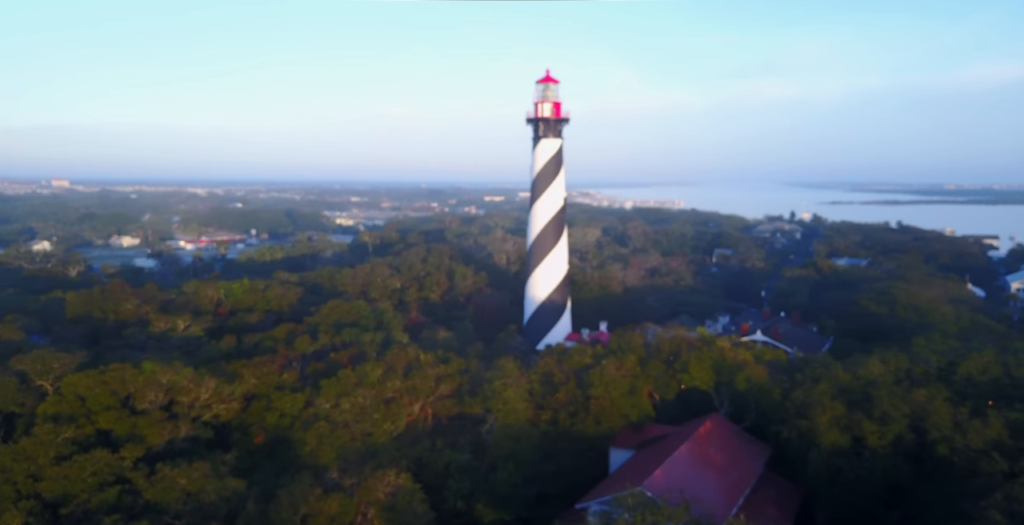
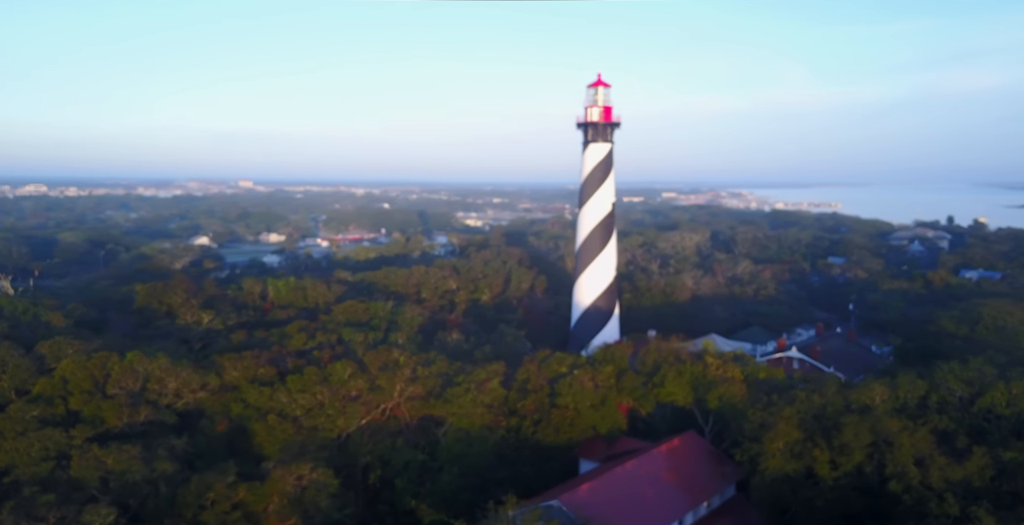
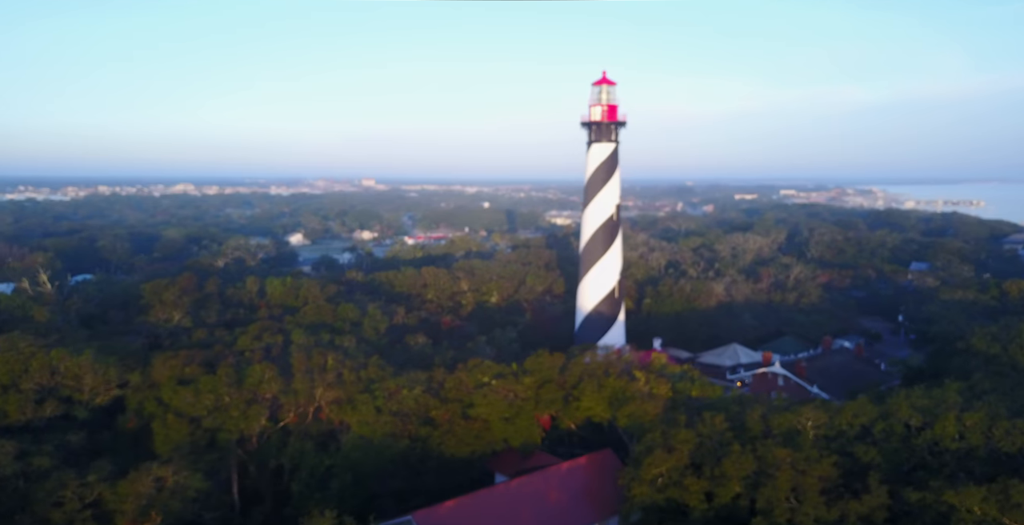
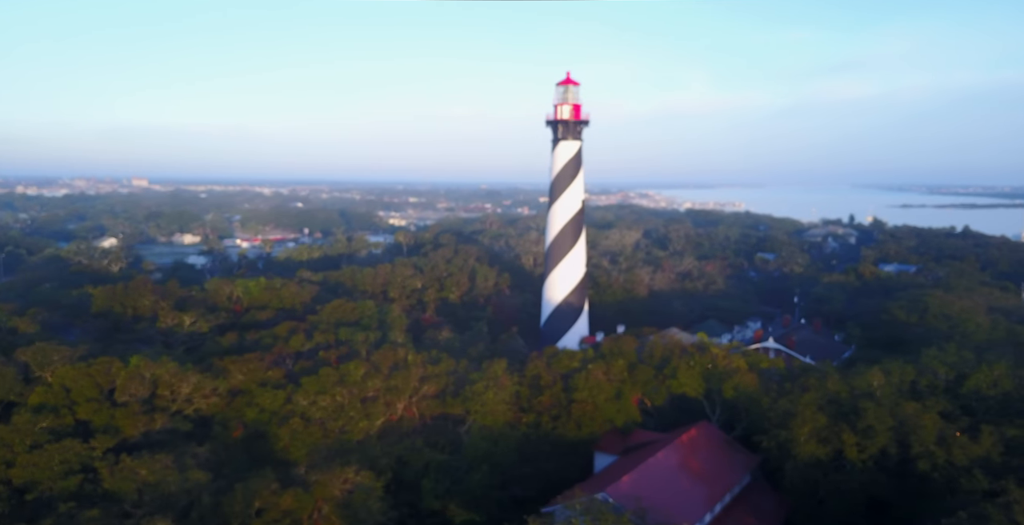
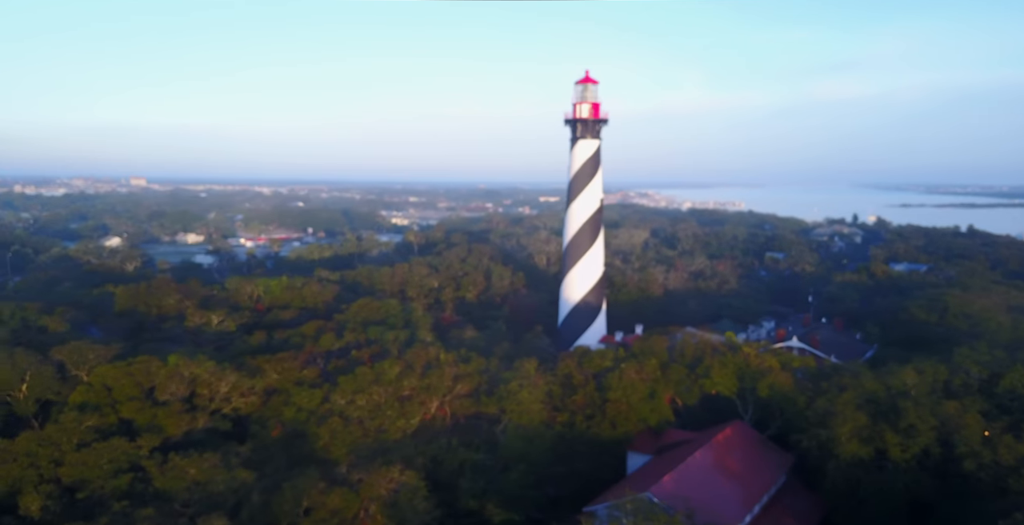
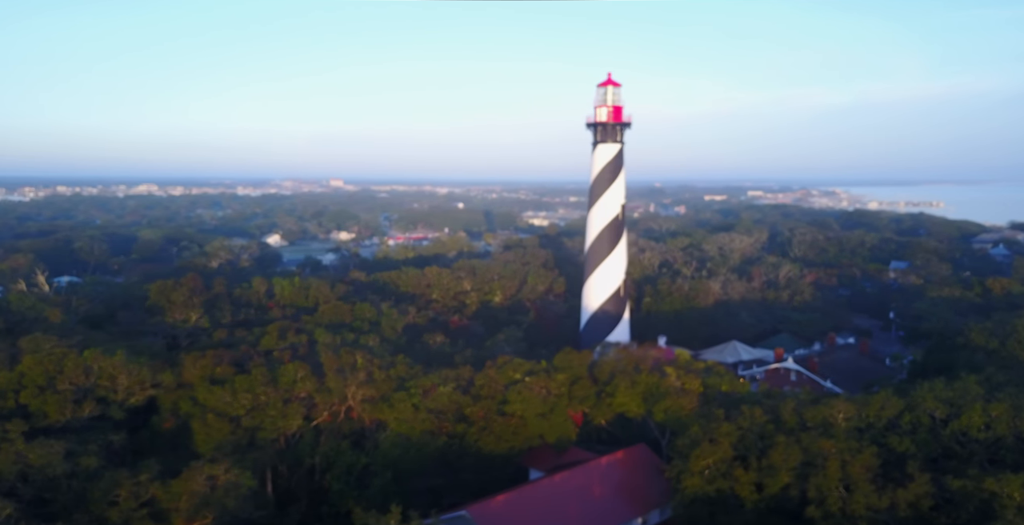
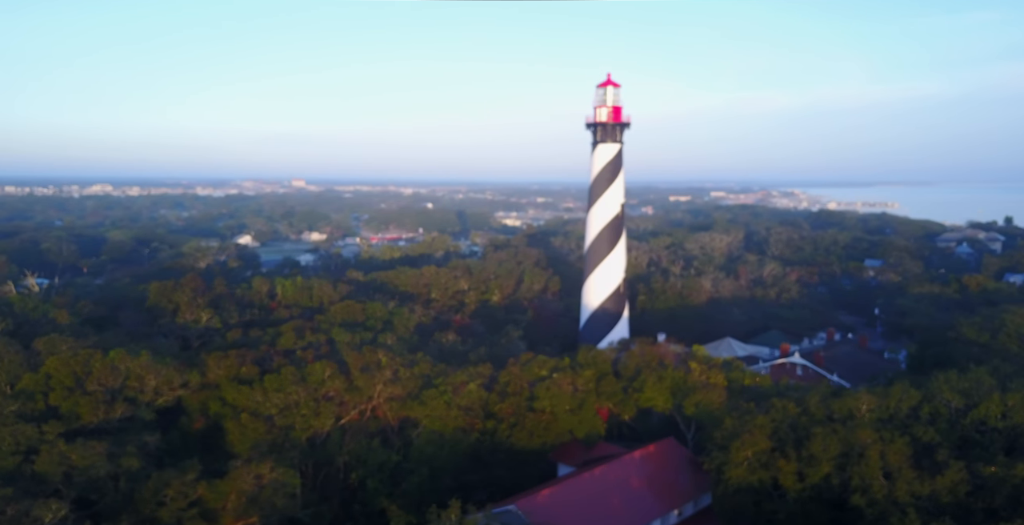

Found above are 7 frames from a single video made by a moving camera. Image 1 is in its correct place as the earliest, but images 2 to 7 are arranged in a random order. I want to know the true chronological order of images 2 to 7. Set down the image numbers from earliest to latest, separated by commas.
5, 4, 2, 7, 6, 3
